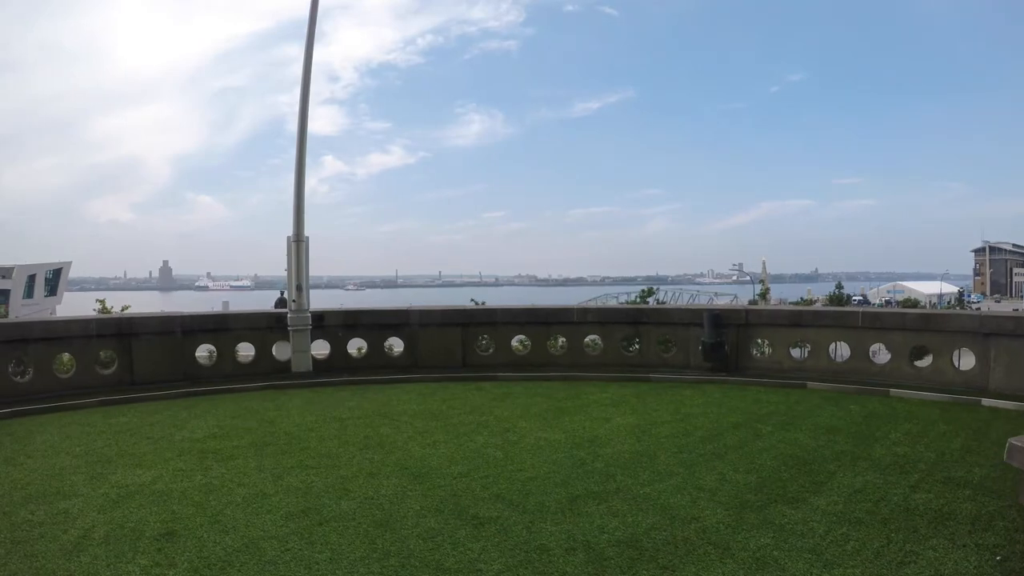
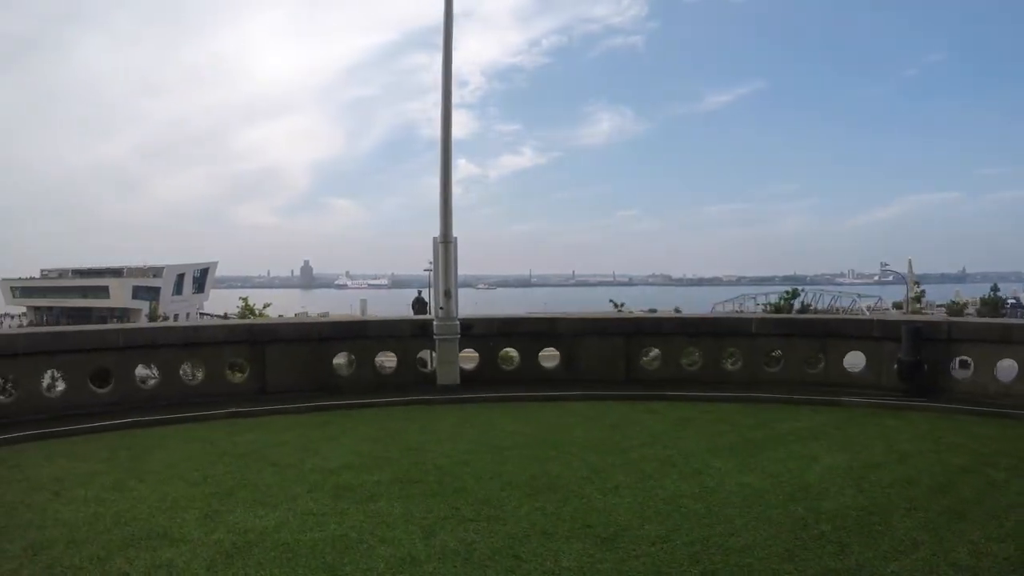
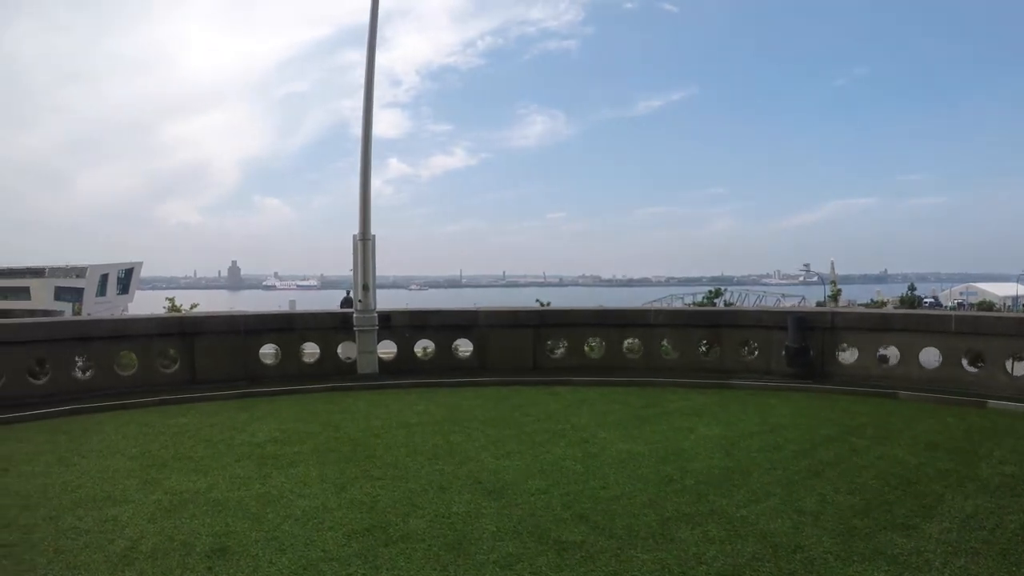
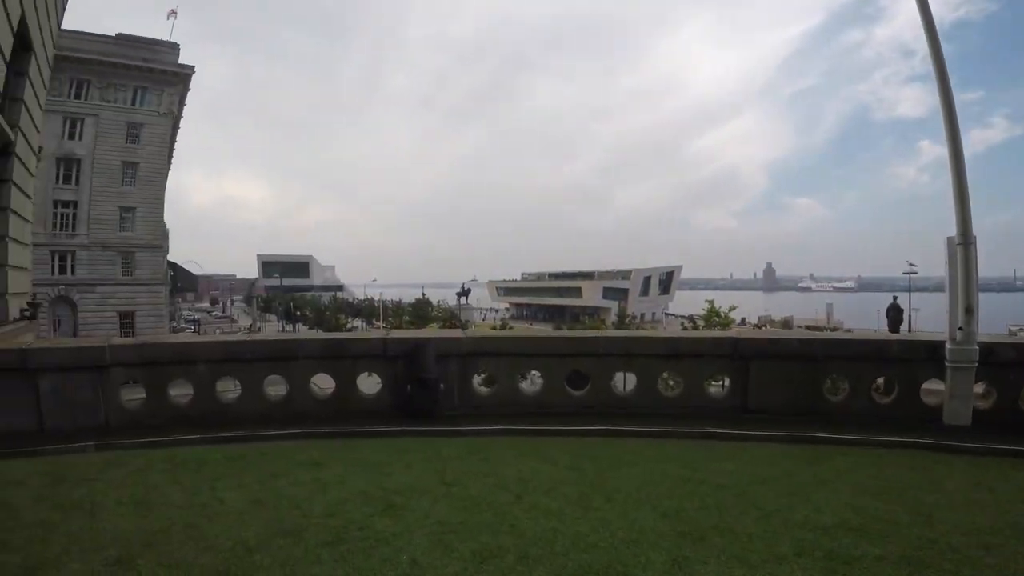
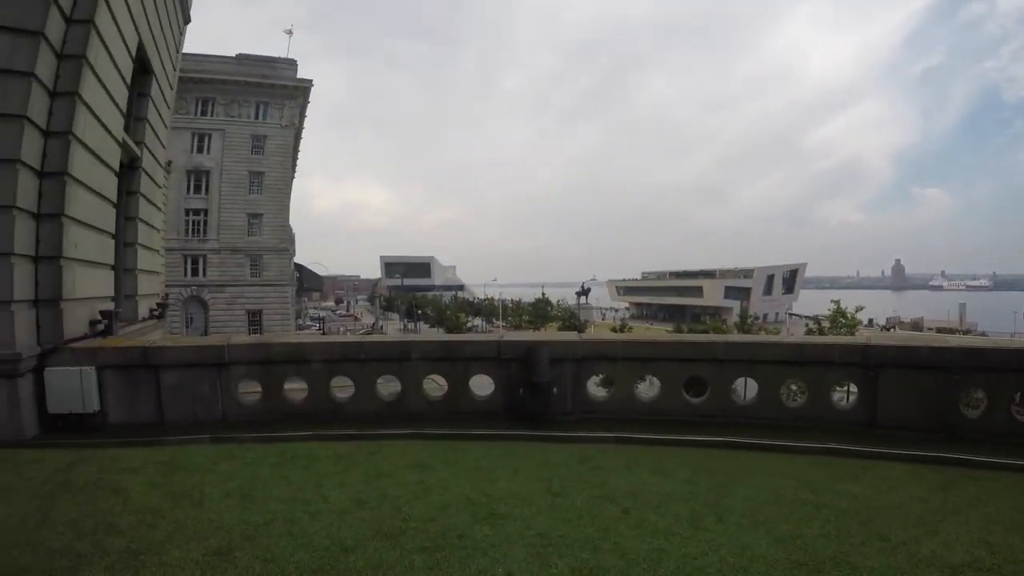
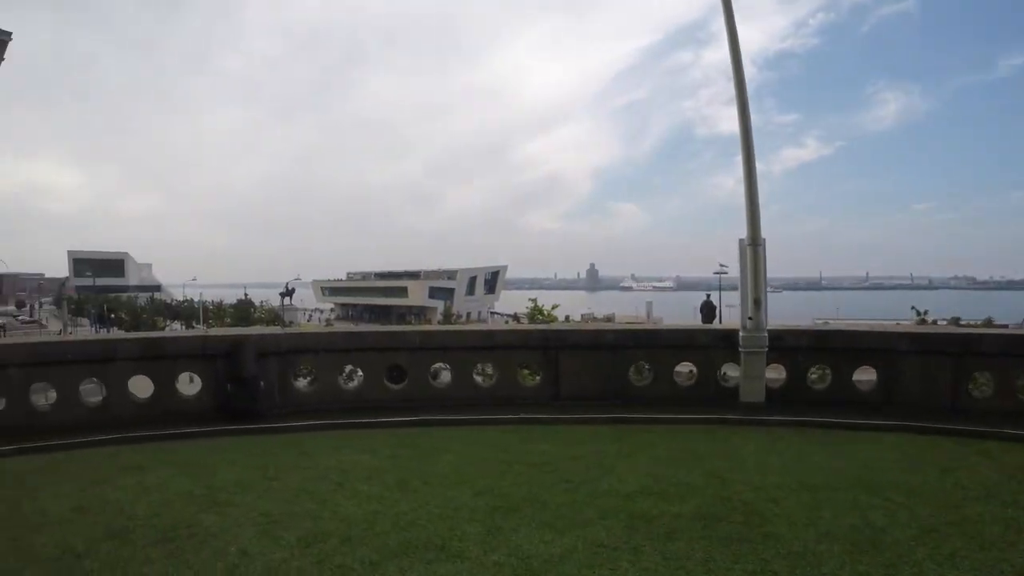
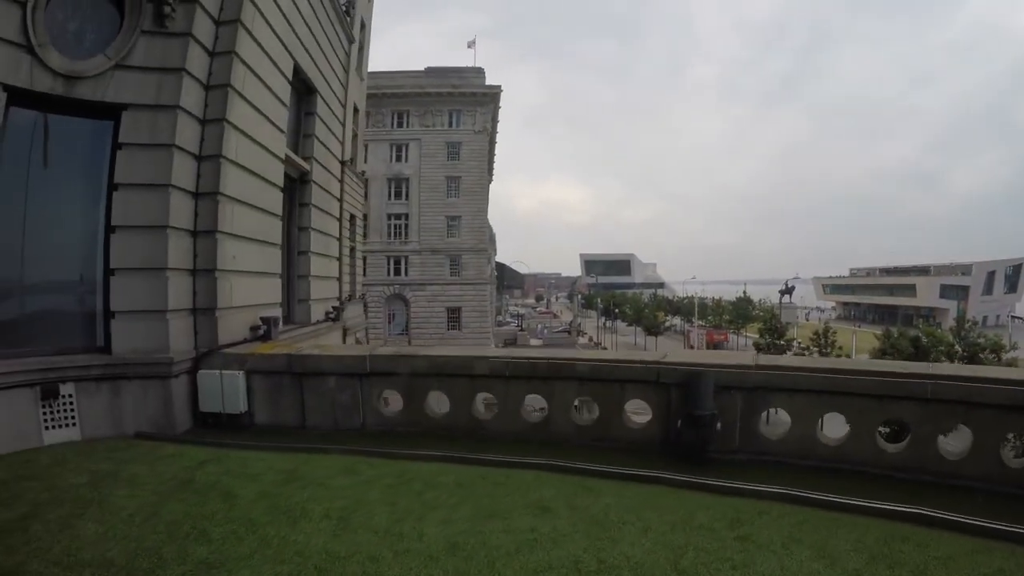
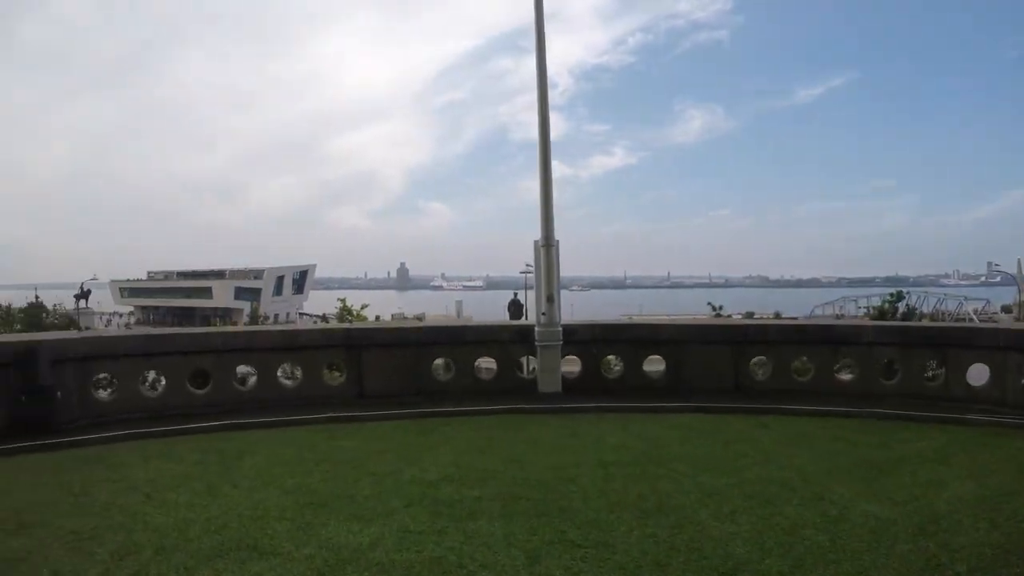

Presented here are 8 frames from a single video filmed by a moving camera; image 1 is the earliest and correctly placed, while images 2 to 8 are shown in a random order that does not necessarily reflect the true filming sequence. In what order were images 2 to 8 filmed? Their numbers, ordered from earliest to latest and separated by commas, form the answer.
3, 2, 8, 6, 4, 5, 7
